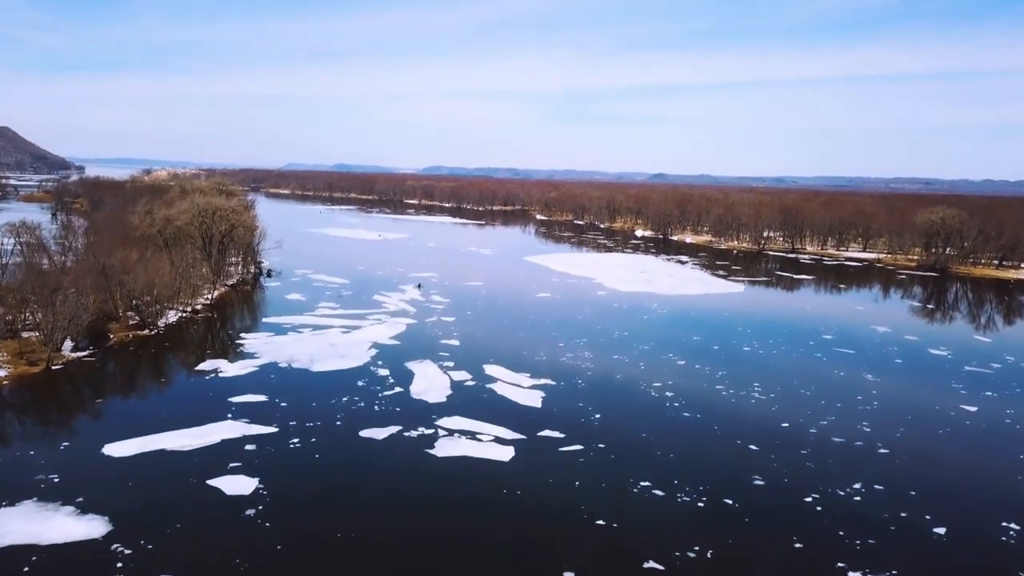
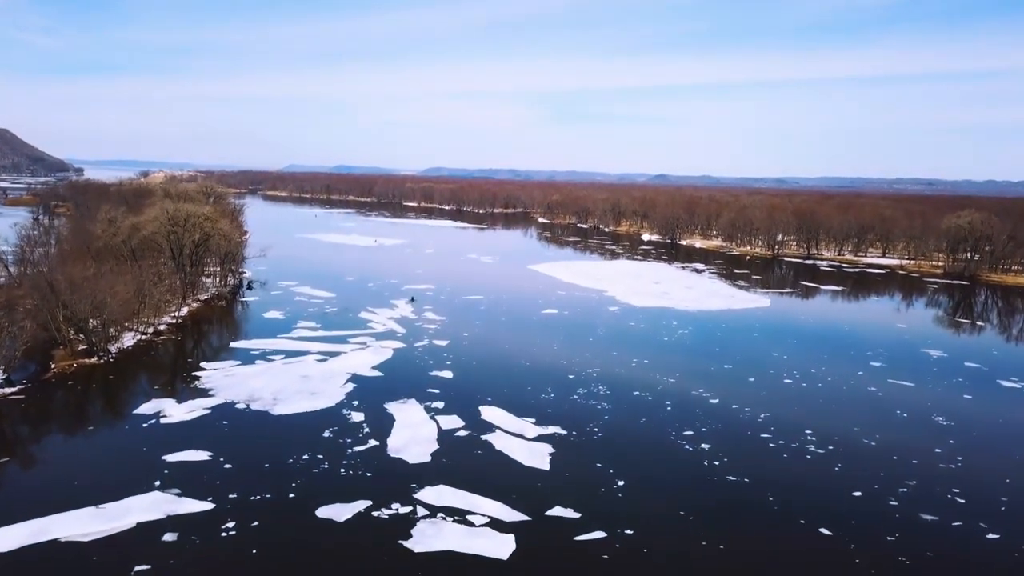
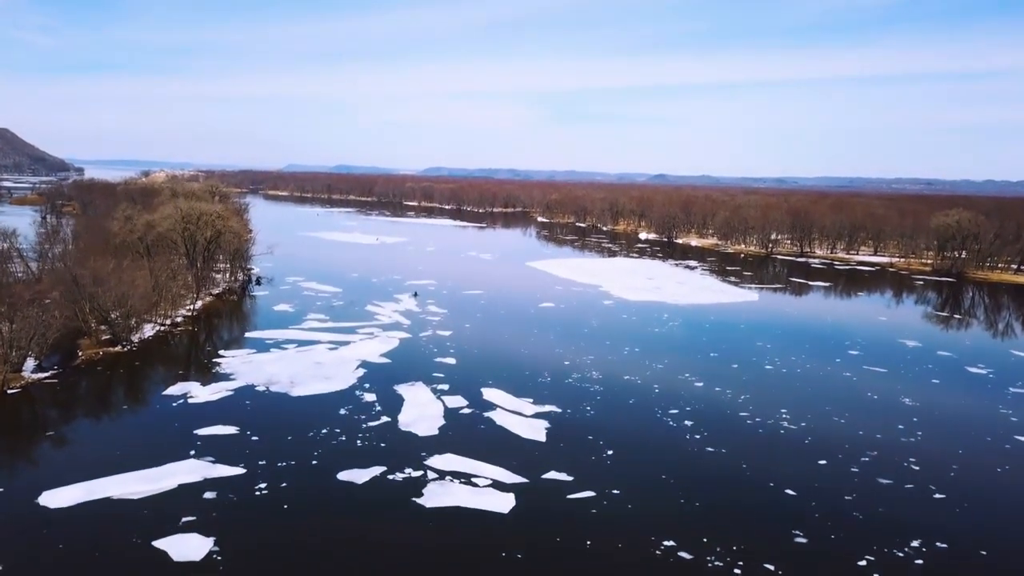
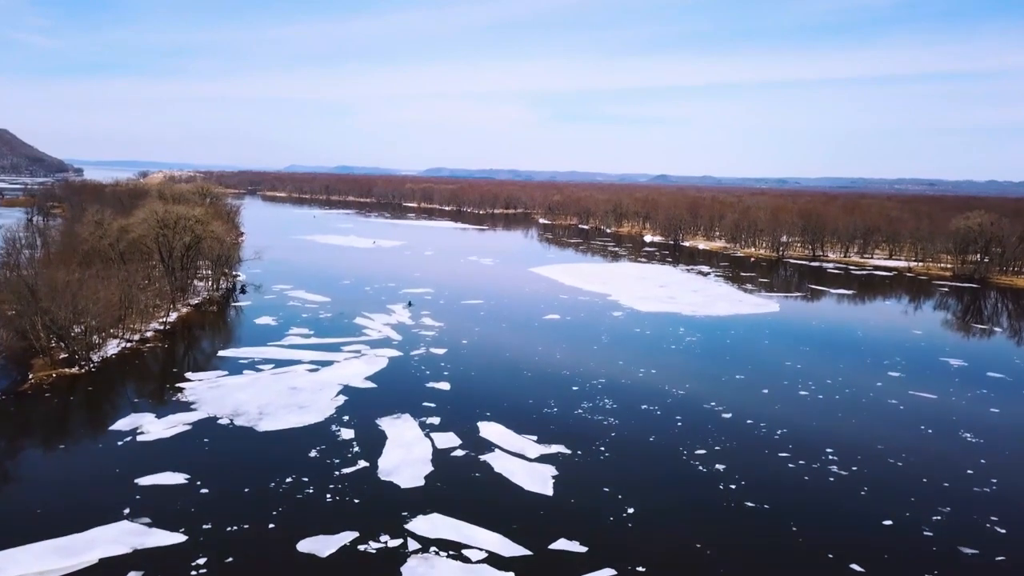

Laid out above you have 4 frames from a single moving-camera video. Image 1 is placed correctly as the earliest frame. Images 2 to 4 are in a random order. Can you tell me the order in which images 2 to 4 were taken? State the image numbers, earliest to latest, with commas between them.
3, 2, 4
